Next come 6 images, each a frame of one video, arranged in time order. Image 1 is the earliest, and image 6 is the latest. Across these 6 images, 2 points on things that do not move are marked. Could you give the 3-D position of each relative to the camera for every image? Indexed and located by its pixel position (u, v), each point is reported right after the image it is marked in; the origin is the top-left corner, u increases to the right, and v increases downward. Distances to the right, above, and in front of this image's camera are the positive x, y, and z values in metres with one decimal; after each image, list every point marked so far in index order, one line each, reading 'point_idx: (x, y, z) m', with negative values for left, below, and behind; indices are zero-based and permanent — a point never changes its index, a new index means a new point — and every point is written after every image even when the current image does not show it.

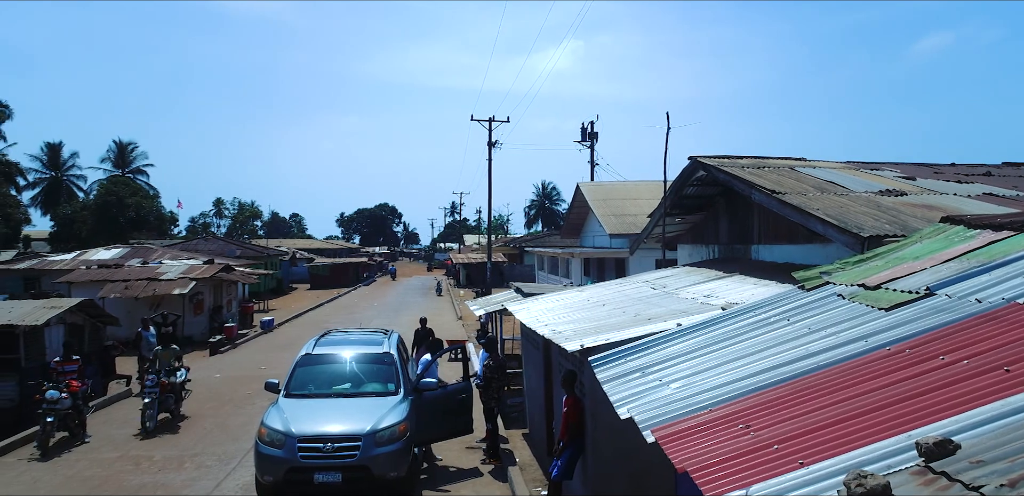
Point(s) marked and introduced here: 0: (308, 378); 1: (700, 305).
0: (-2.1, -1.3, +7.9) m
1: (+1.7, -0.5, +7.0) m
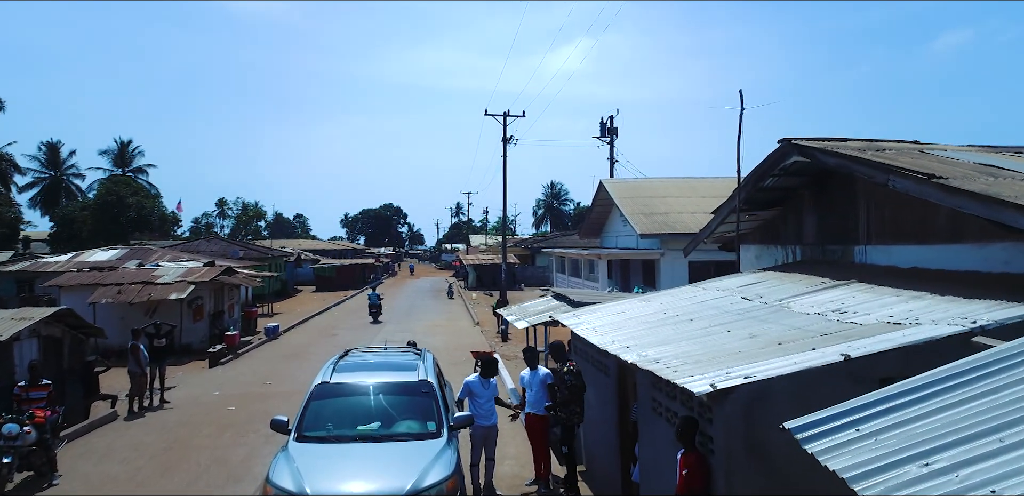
0: (-1.5, -1.3, +6.2) m
1: (+2.3, -0.6, +5.3) m
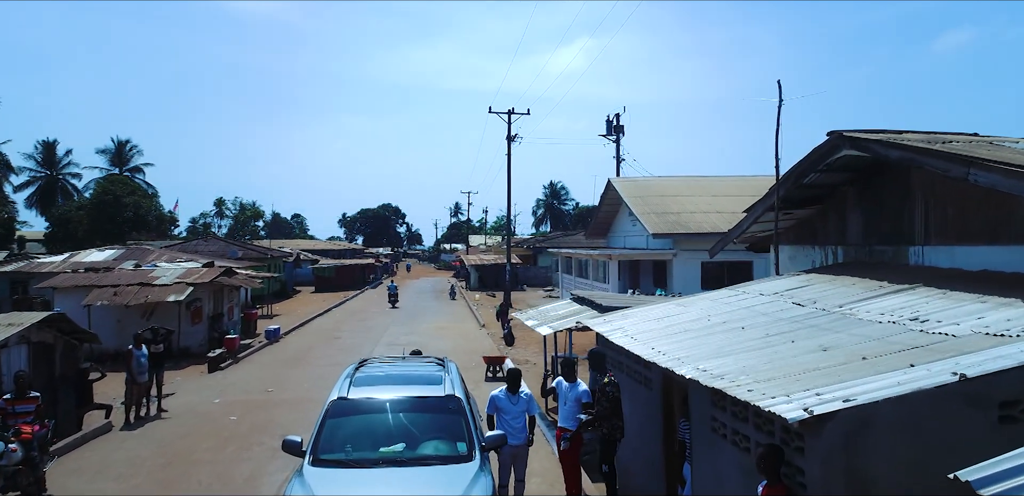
0: (-1.2, -1.4, +5.6) m
1: (+2.6, -0.6, +4.7) m
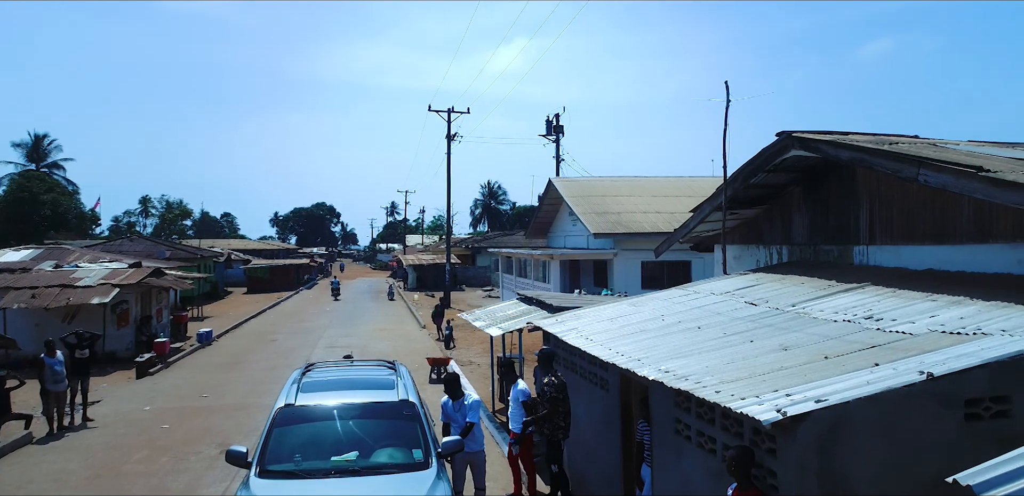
0: (-1.5, -1.4, +5.3) m
1: (+2.4, -0.6, +4.8) m
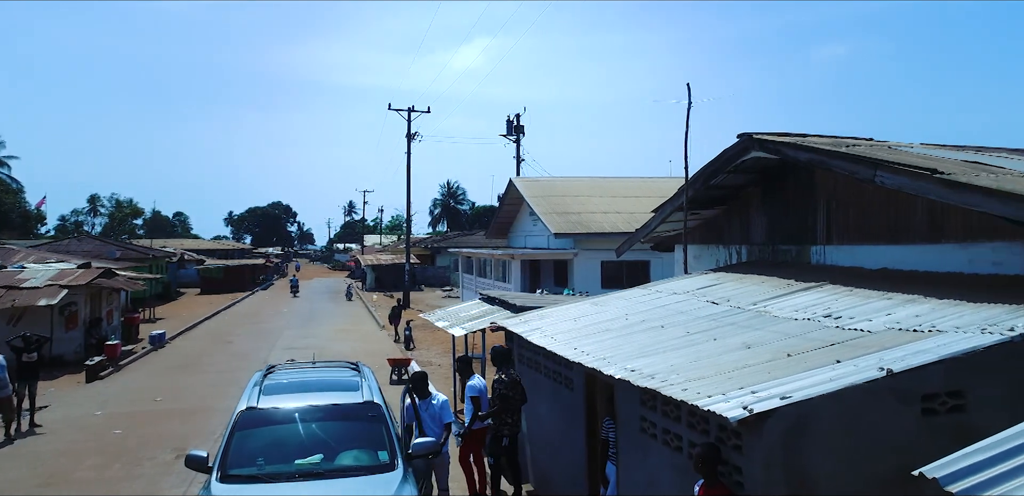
0: (-1.7, -1.4, +5.2) m
1: (+2.2, -0.6, +4.9) m
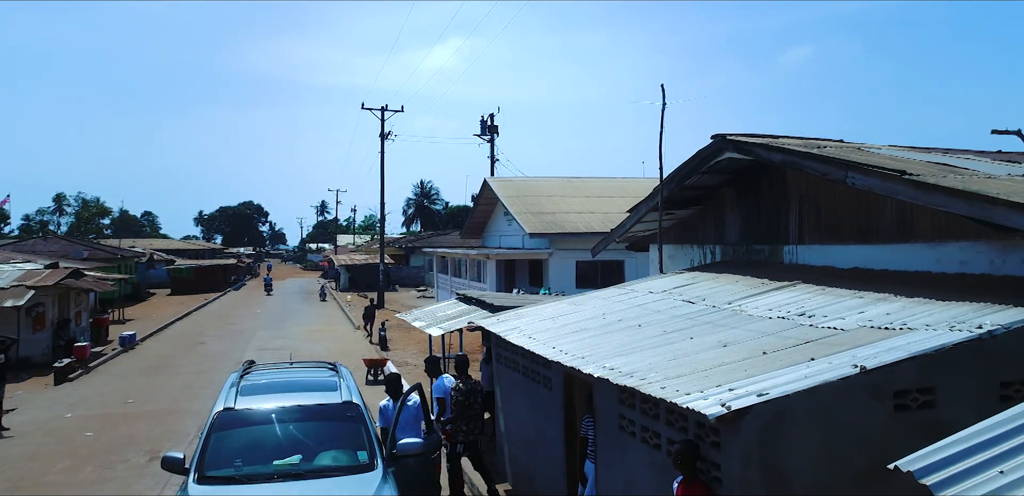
0: (-1.9, -1.4, +5.2) m
1: (+2.0, -0.5, +5.0) m
